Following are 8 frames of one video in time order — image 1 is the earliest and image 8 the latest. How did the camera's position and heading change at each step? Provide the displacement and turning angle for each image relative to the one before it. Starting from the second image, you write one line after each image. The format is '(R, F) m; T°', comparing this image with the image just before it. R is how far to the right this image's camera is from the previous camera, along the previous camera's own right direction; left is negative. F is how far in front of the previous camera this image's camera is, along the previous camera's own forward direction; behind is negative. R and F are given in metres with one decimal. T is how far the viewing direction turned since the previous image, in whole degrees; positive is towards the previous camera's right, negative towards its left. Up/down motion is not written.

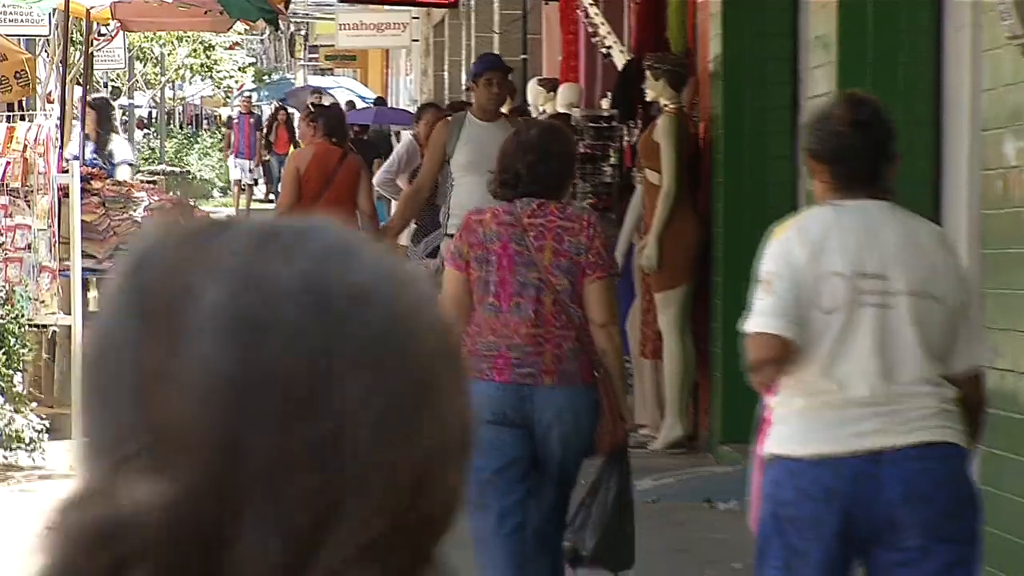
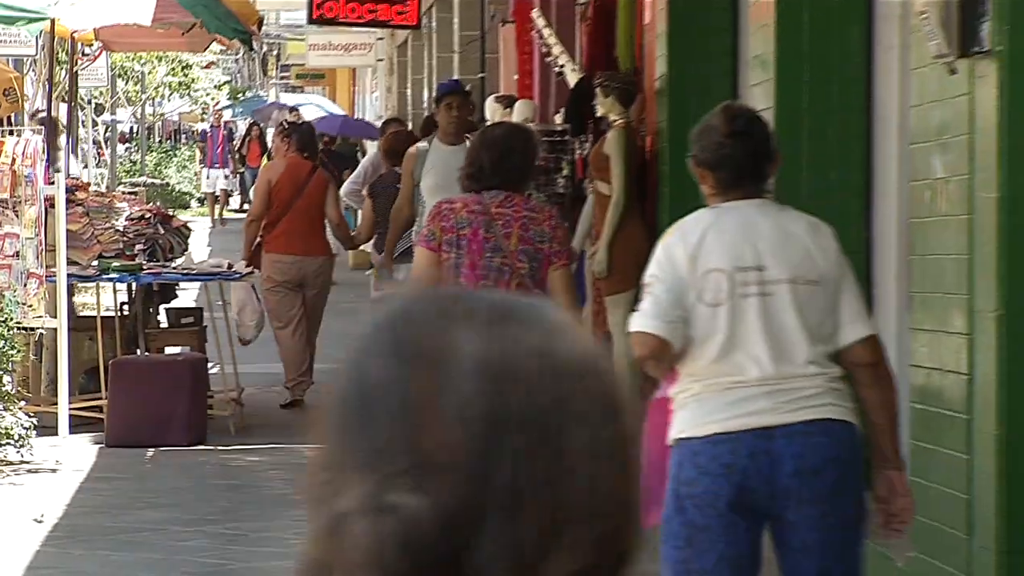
(0.0, -0.3) m; 0°
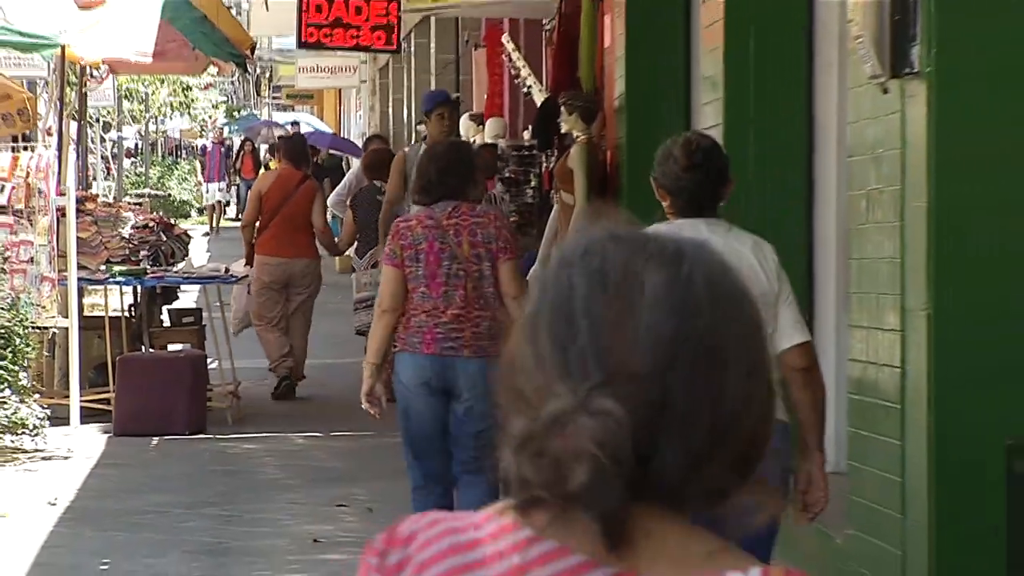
(0.0, -0.4) m; 0°
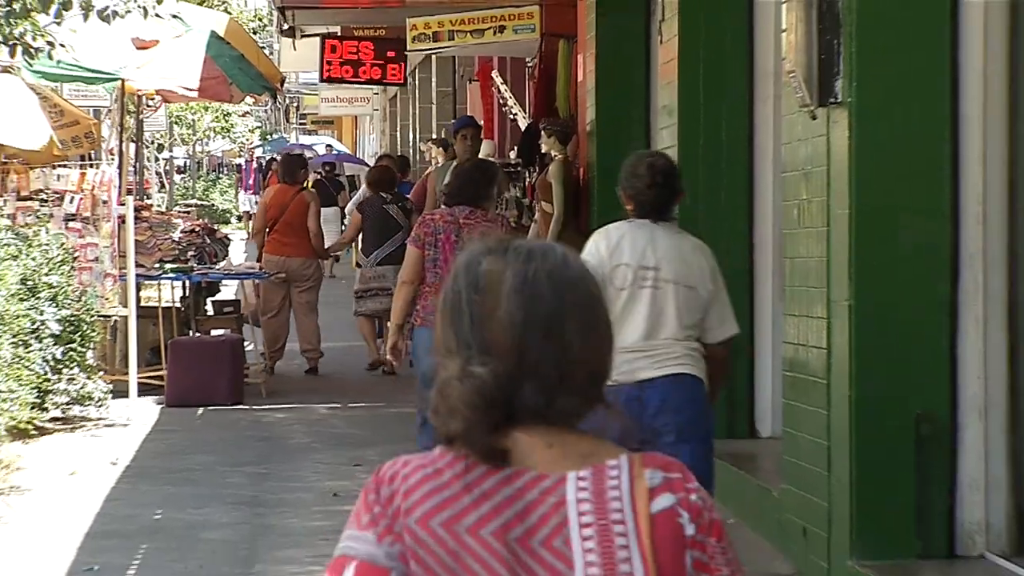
(0.0, -0.9) m; 0°
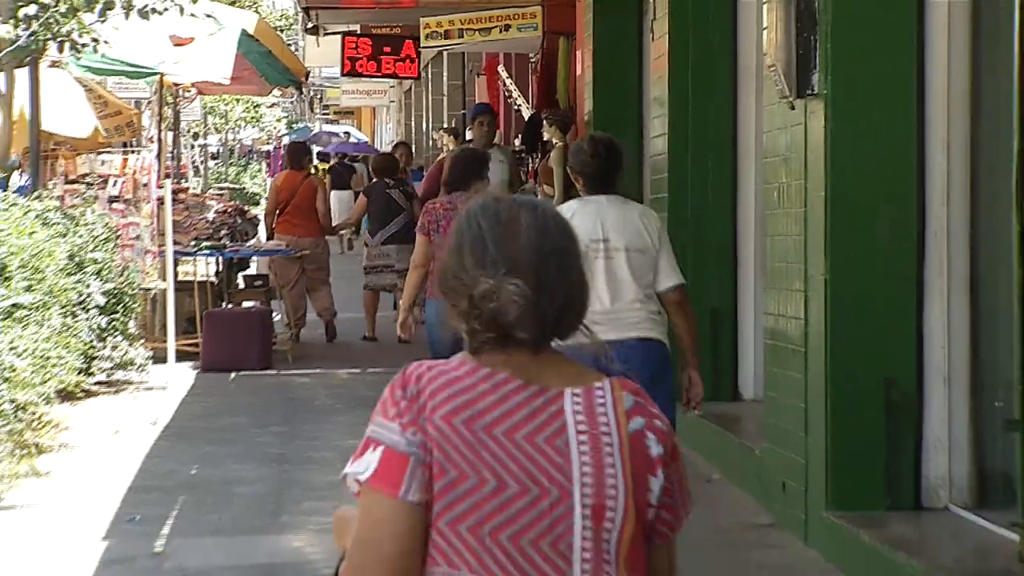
(+0.1, -0.5) m; -1°
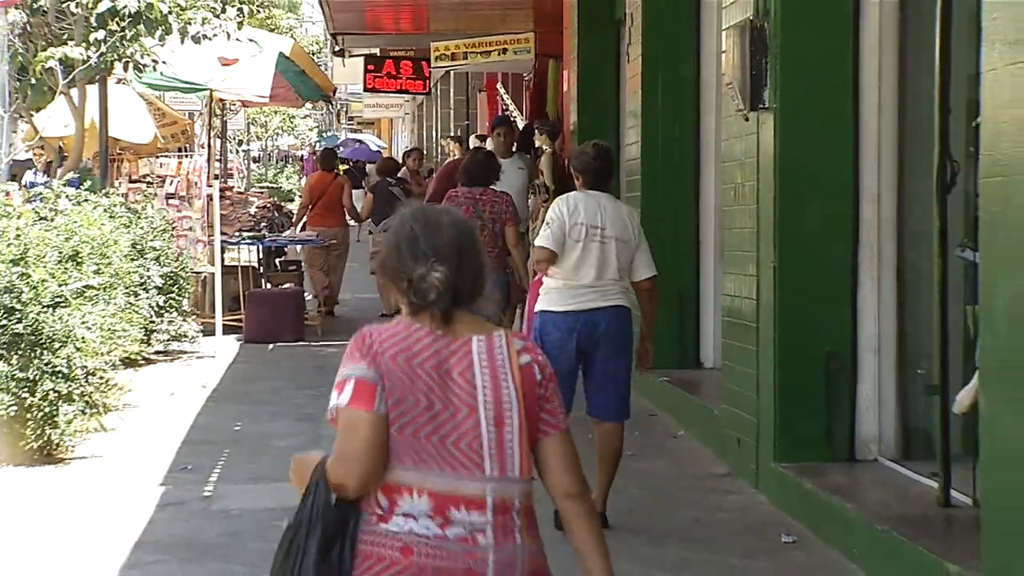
(+0.1, -1.1) m; -1°
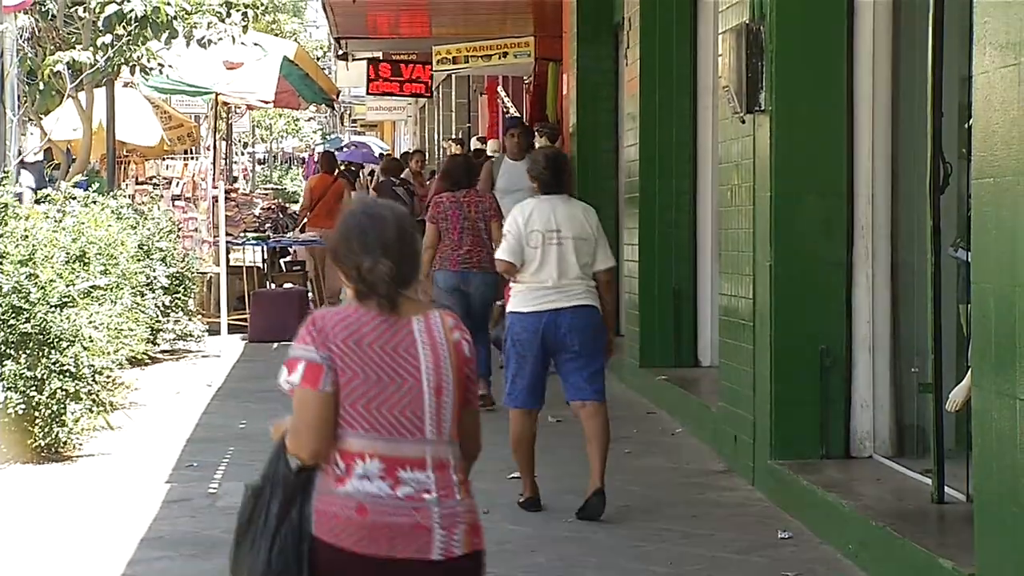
(0.0, -0.1) m; 0°
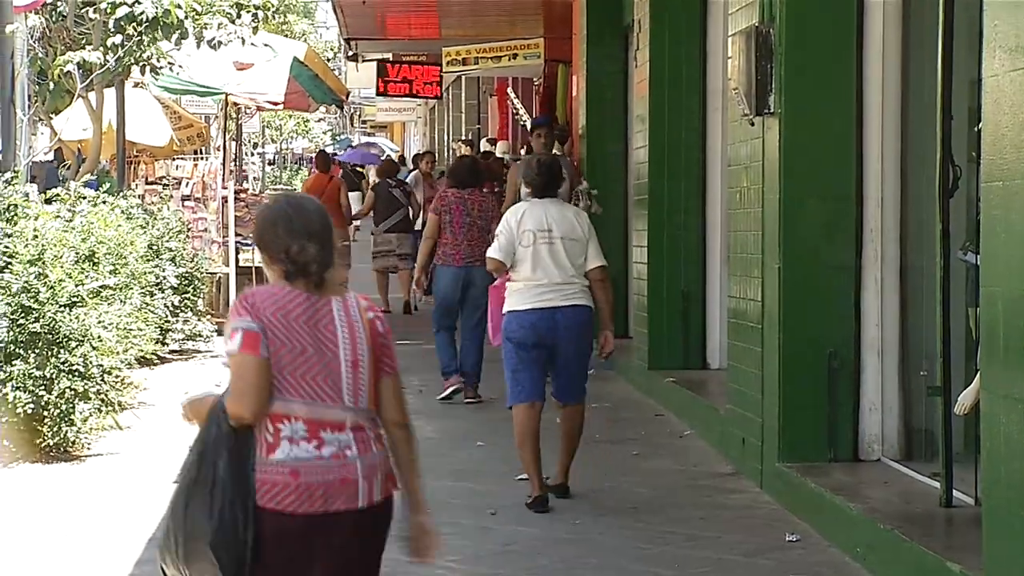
(0.0, 0.0) m; 0°
